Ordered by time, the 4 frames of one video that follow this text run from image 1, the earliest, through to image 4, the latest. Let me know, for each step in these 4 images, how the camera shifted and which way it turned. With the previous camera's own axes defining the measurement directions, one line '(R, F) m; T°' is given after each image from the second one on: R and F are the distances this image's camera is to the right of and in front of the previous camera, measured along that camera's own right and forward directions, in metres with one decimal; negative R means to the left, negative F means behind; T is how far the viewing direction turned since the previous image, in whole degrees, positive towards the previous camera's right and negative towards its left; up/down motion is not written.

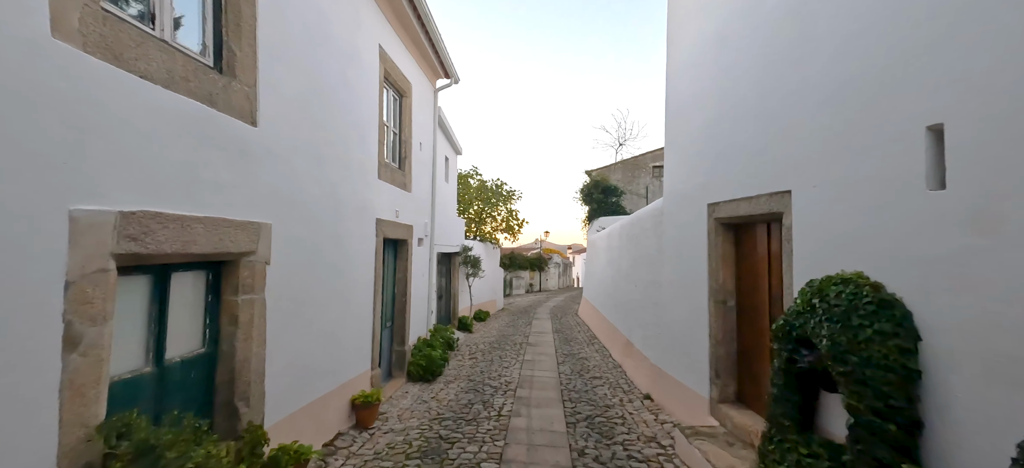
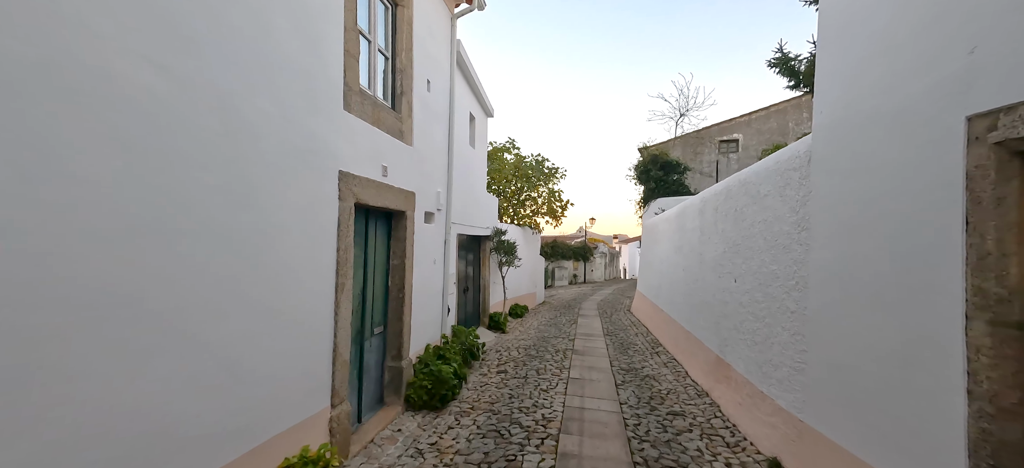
(0.0, +2.0) m; -6°
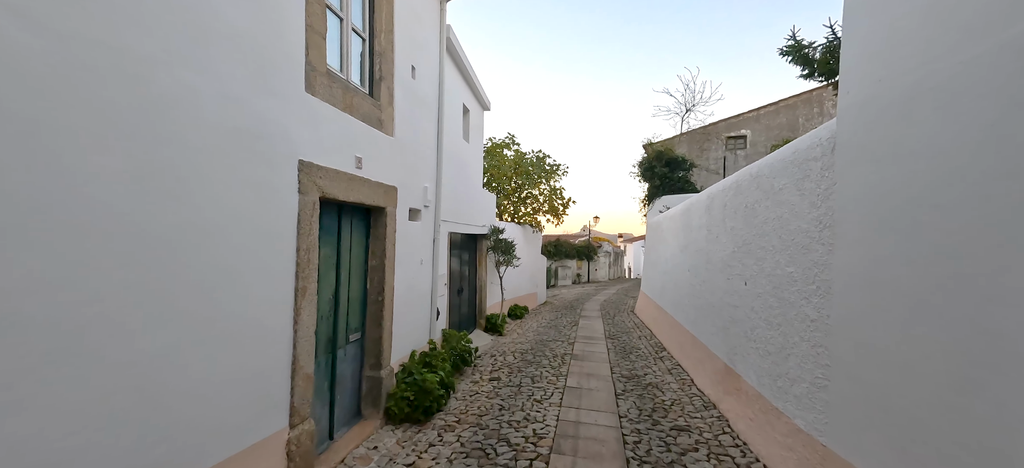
(+0.2, +0.4) m; -1°
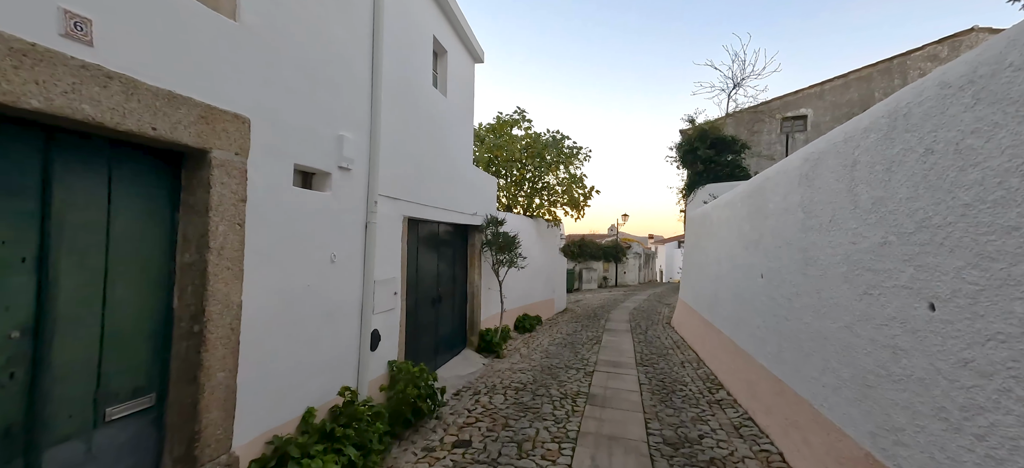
(+0.4, +2.1) m; -4°
